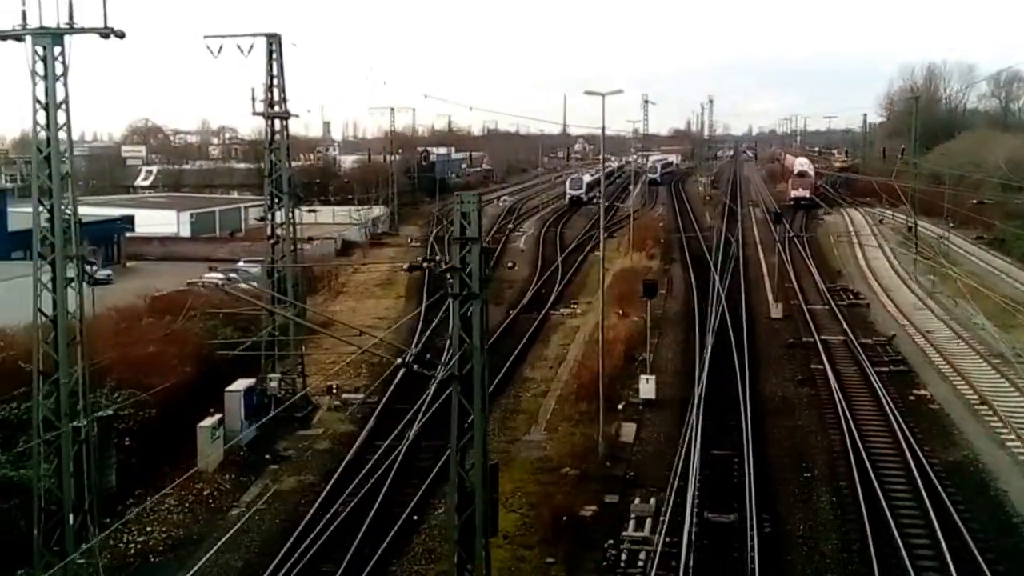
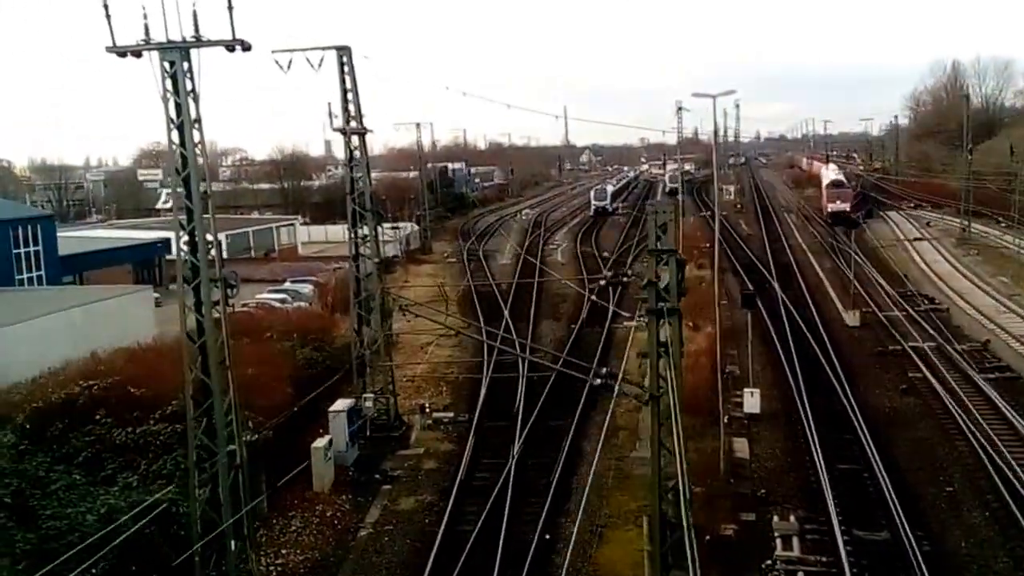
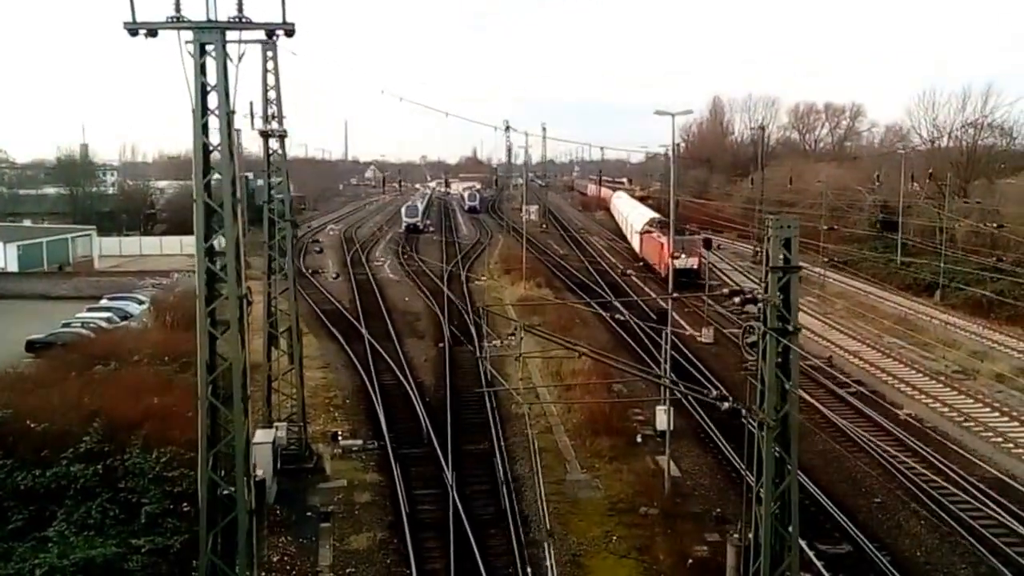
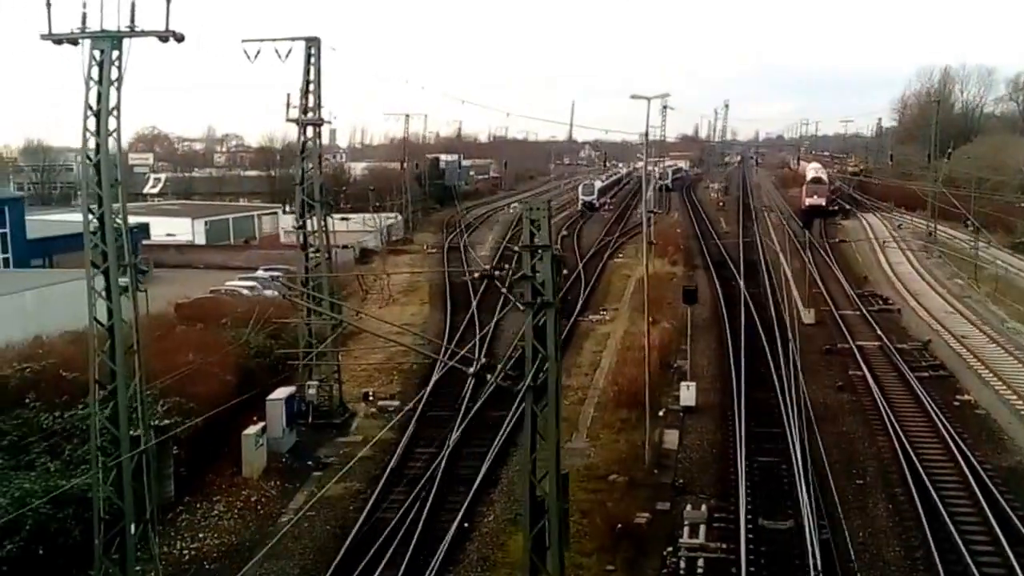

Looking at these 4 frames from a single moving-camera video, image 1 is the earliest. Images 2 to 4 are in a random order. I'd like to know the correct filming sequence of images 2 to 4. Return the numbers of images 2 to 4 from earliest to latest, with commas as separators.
4, 2, 3
